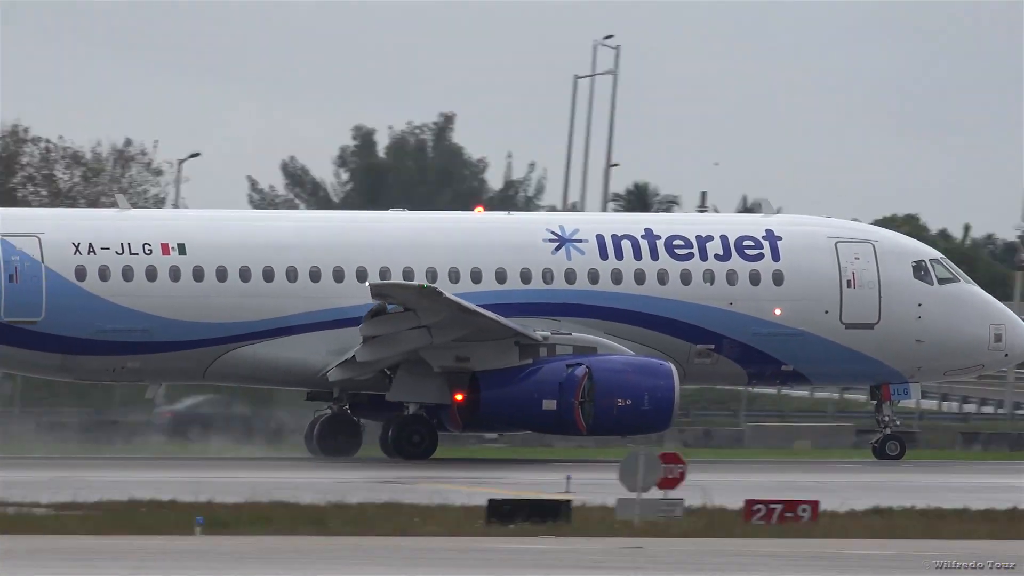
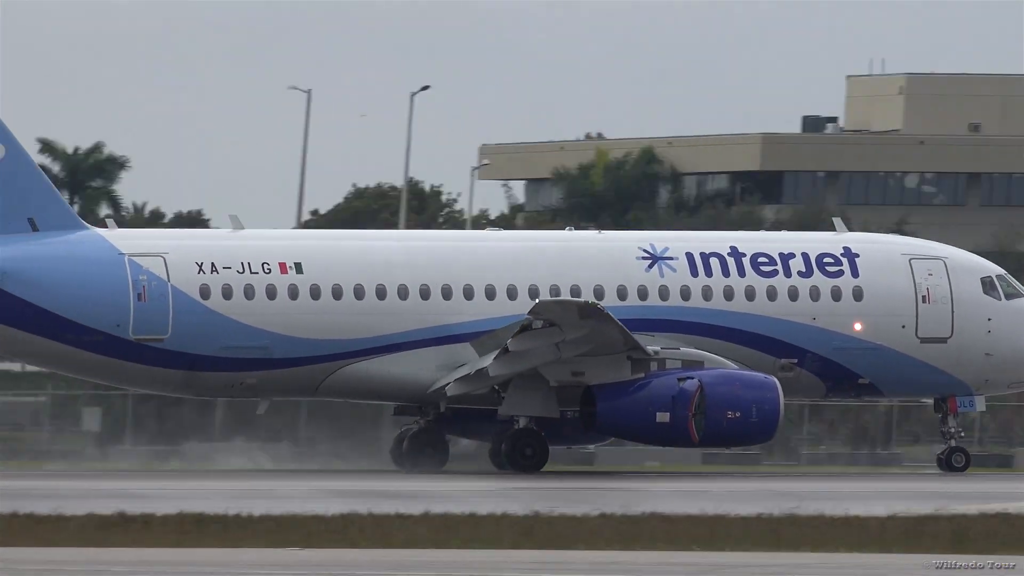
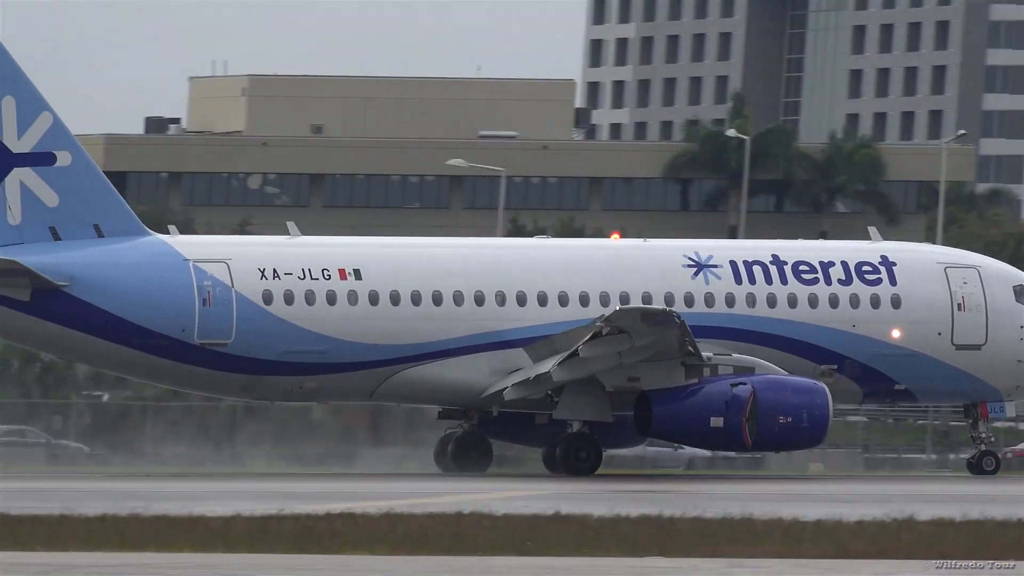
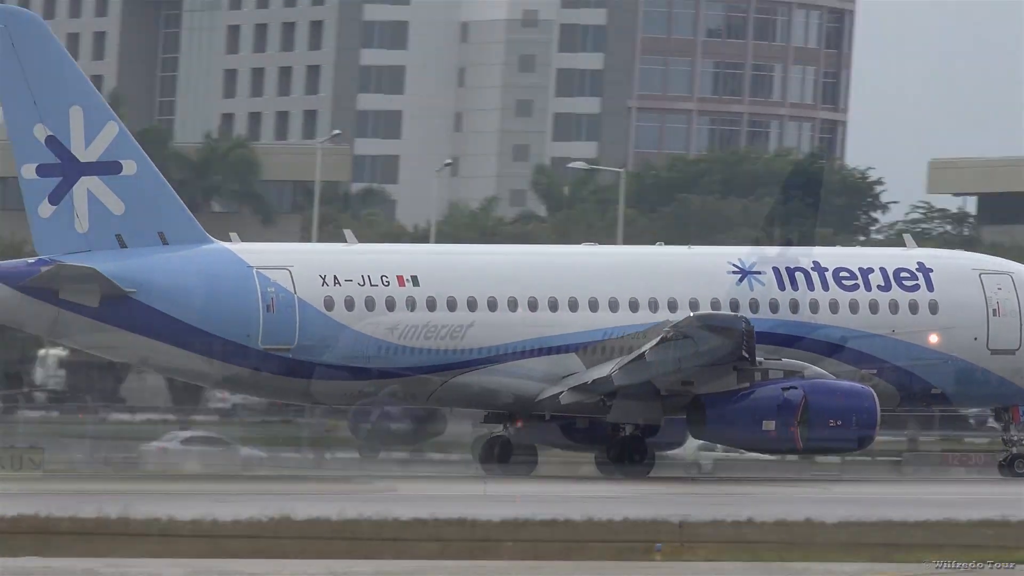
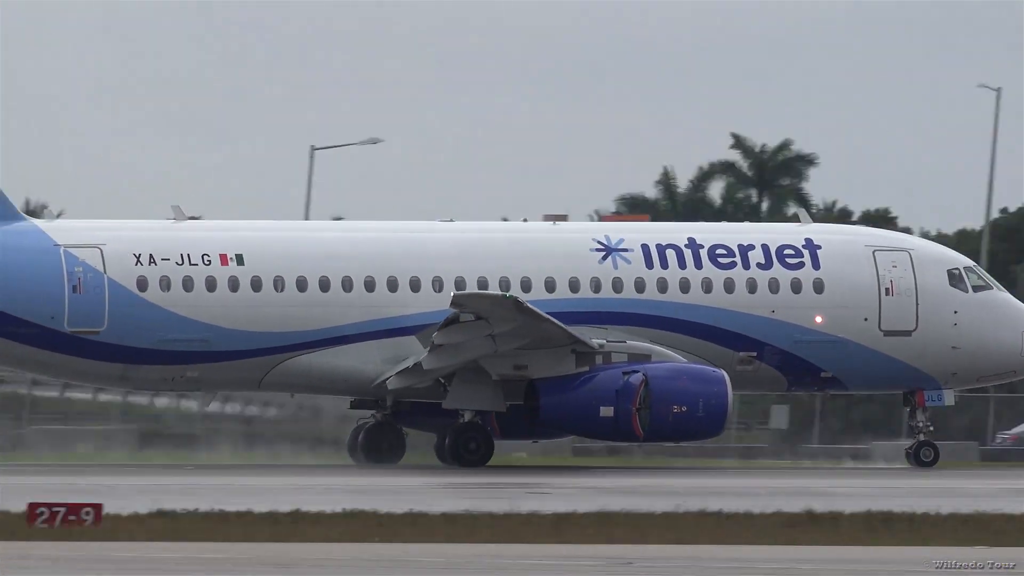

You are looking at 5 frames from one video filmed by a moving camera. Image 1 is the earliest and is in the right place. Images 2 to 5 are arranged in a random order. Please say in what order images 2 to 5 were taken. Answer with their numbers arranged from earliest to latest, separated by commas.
5, 2, 3, 4
